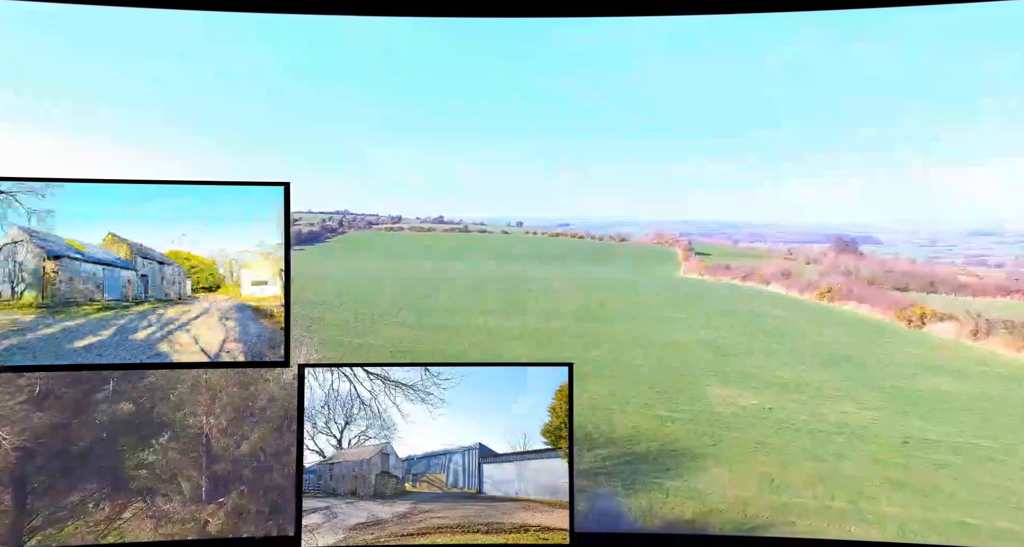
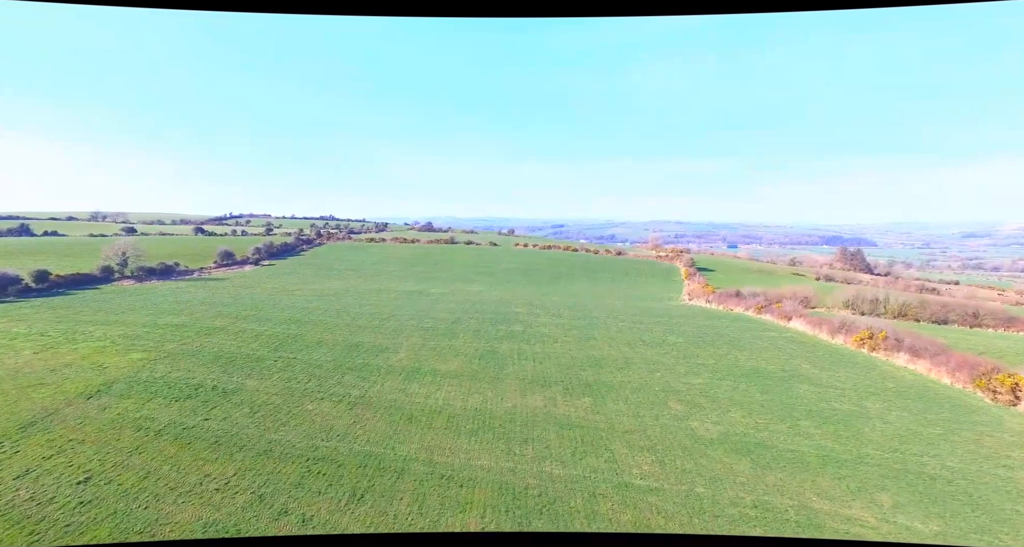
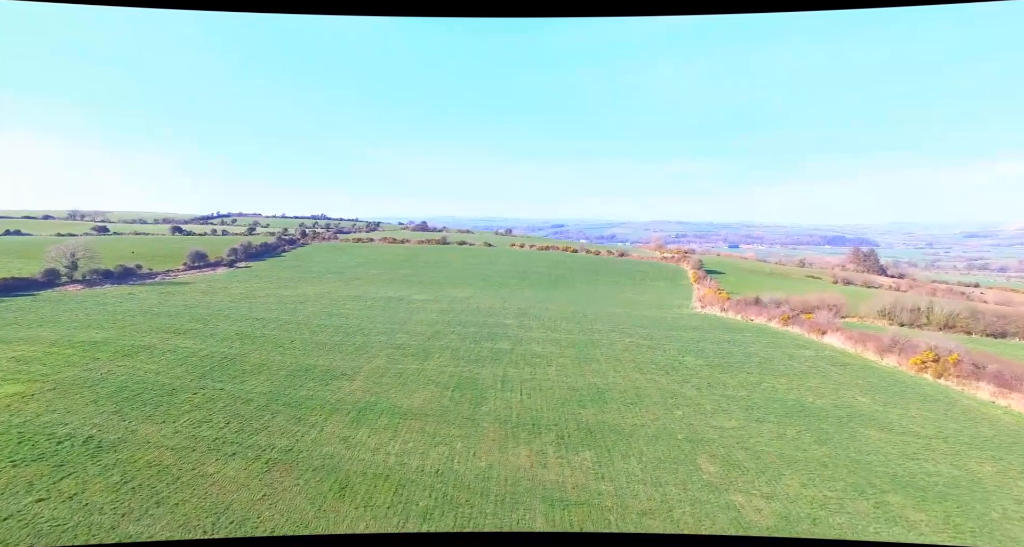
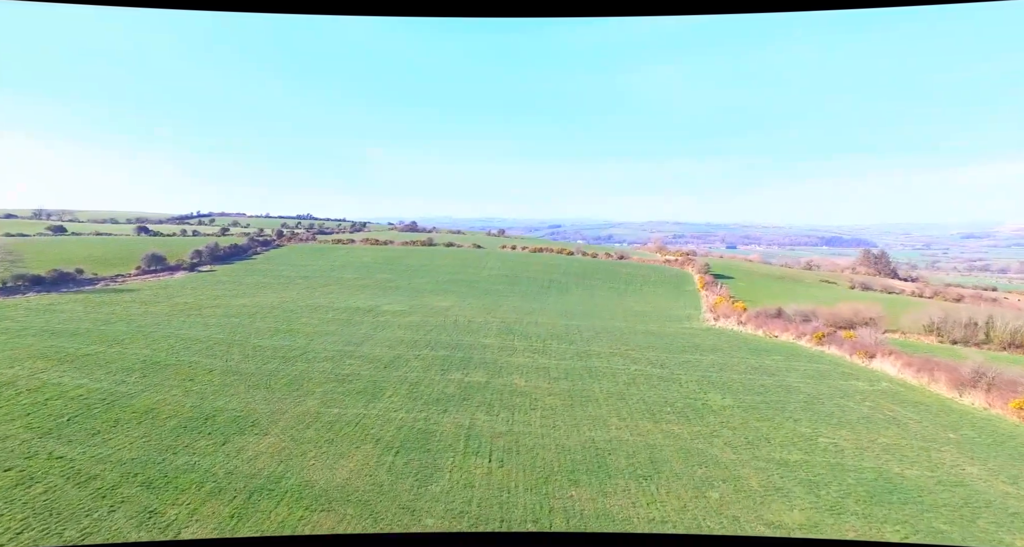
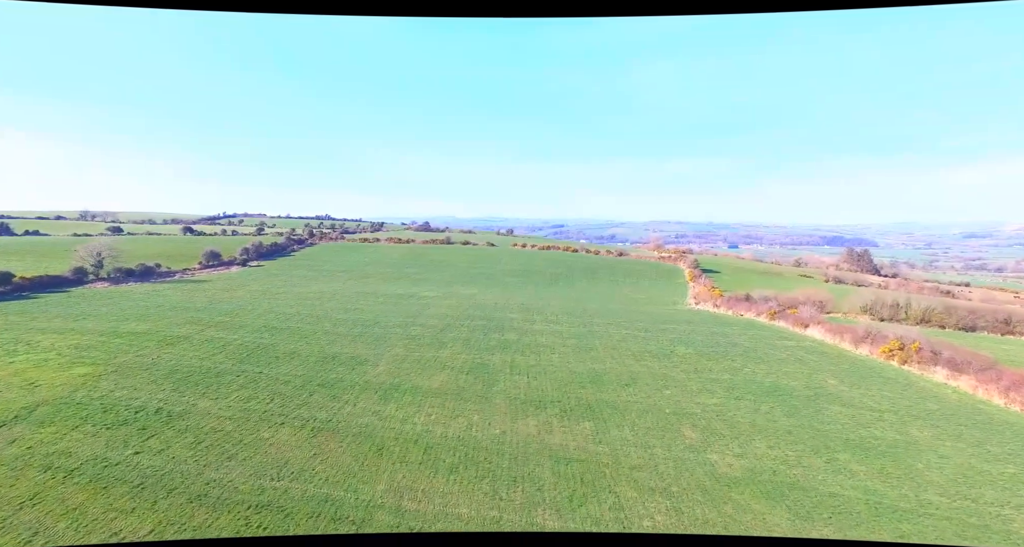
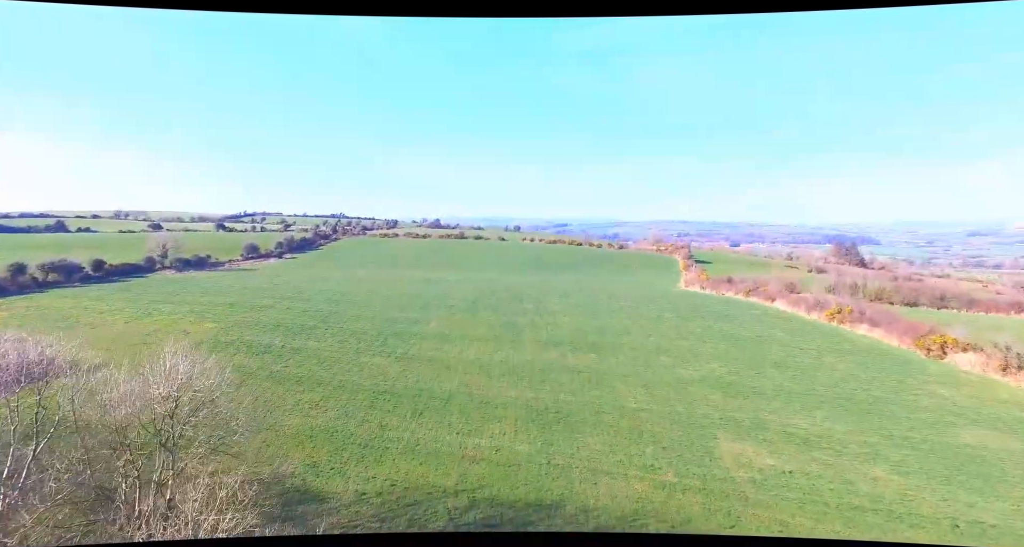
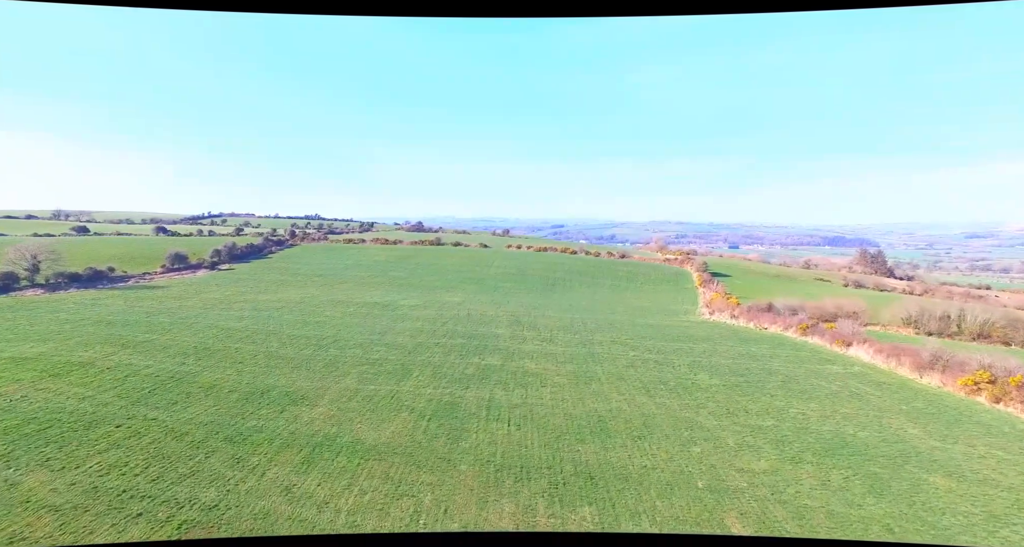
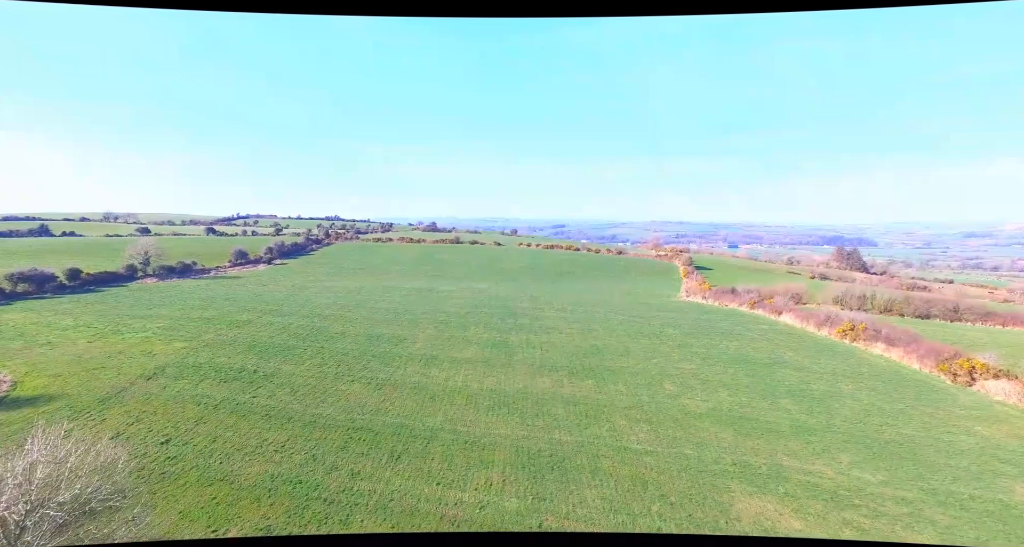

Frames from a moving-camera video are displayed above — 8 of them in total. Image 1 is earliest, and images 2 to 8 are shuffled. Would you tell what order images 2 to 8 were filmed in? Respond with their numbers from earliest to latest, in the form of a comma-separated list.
6, 8, 2, 5, 3, 7, 4
